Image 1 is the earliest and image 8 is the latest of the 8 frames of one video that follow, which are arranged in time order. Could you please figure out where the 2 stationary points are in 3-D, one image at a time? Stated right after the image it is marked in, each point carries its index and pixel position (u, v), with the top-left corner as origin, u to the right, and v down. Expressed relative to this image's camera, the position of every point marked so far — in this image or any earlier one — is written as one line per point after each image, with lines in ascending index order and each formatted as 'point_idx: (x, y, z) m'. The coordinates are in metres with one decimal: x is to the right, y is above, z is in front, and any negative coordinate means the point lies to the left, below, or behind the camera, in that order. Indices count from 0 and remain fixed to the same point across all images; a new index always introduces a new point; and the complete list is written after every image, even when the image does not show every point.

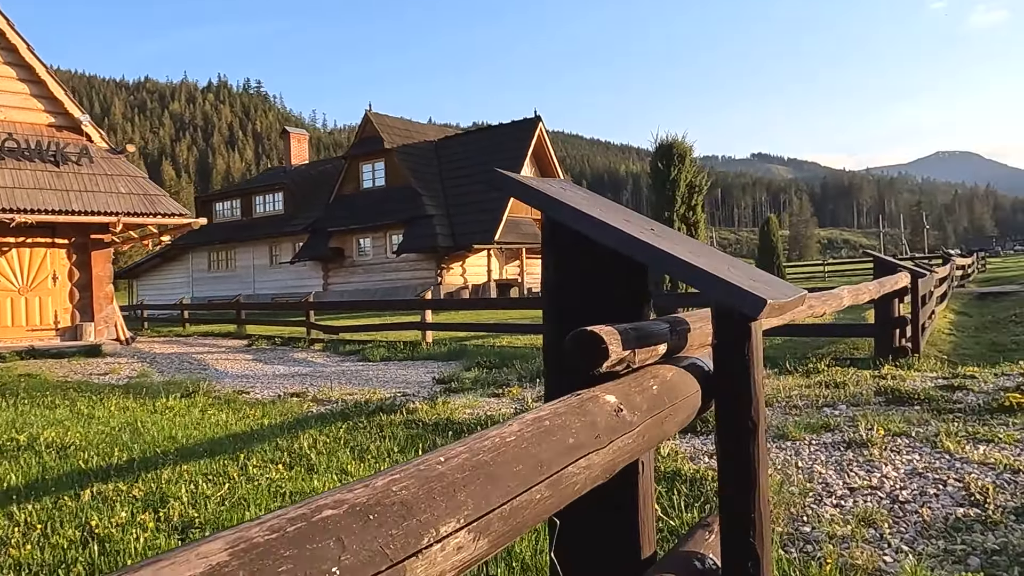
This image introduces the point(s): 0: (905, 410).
0: (+2.7, -0.8, +5.2) m
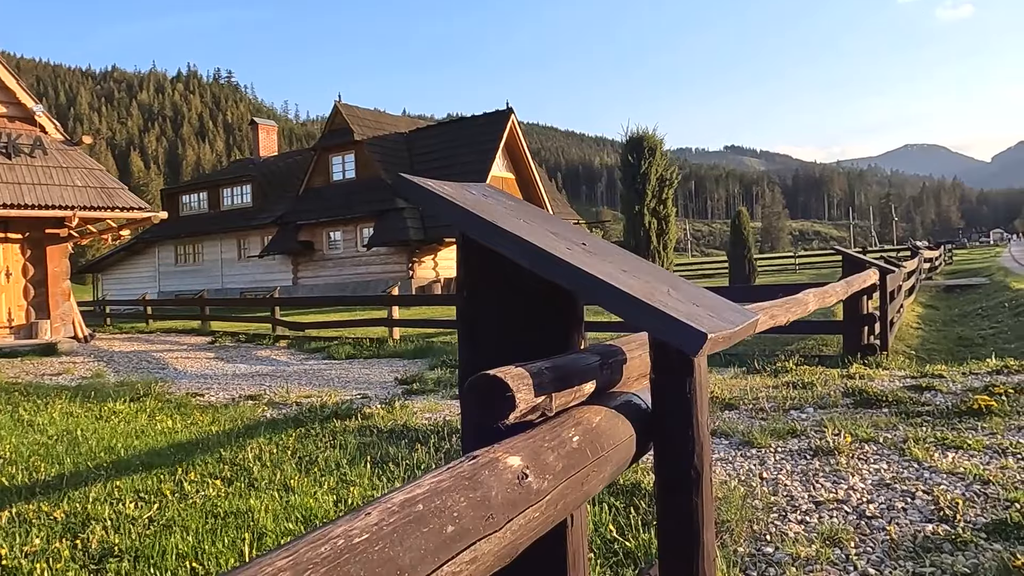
0: (+2.4, -0.8, +5.0) m
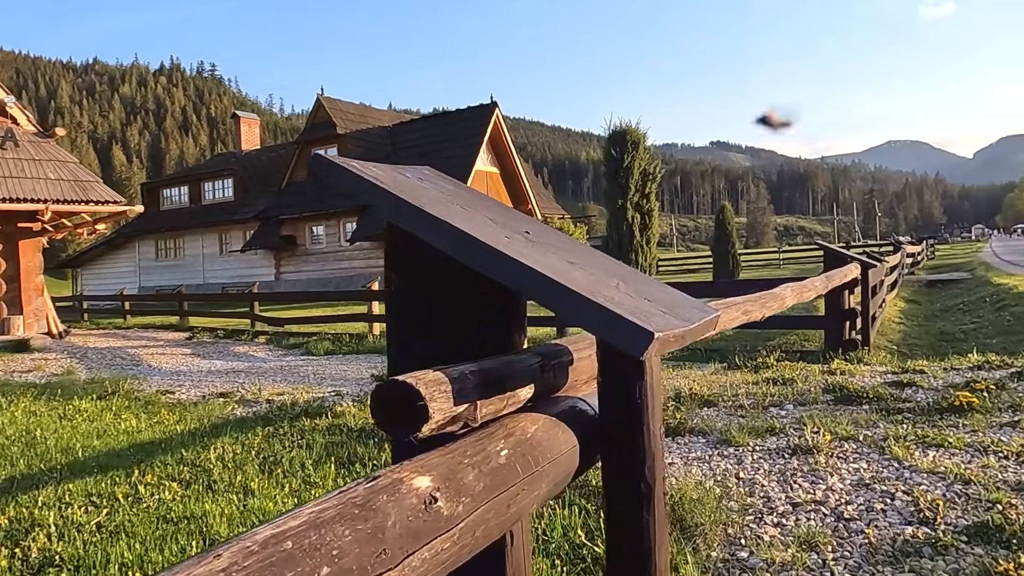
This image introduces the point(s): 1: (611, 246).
0: (+2.2, -0.8, +4.9) m
1: (+2.0, +0.8, +15.3) m
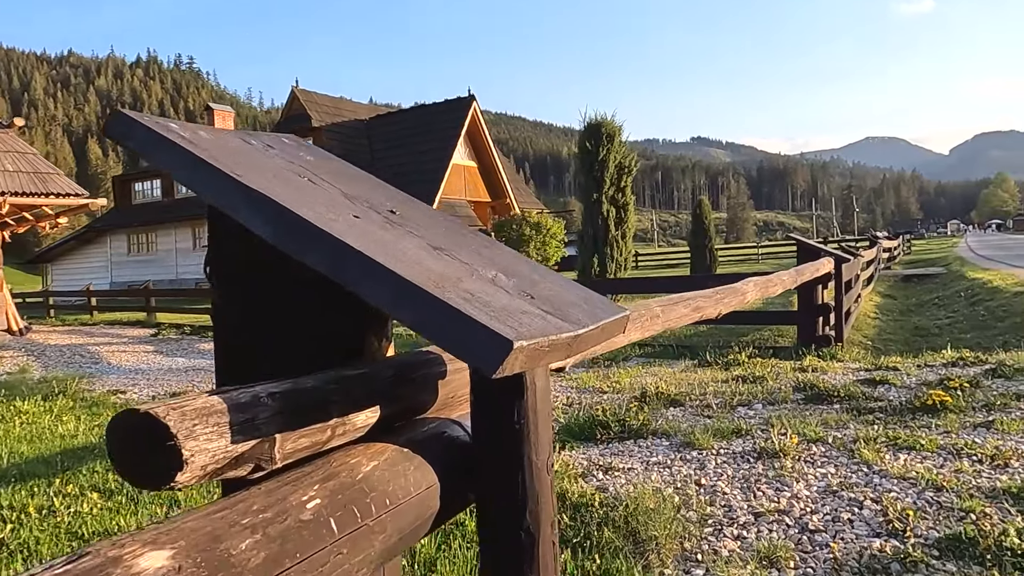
0: (+1.9, -0.8, +4.7) m
1: (+1.4, +0.9, +15.1) m
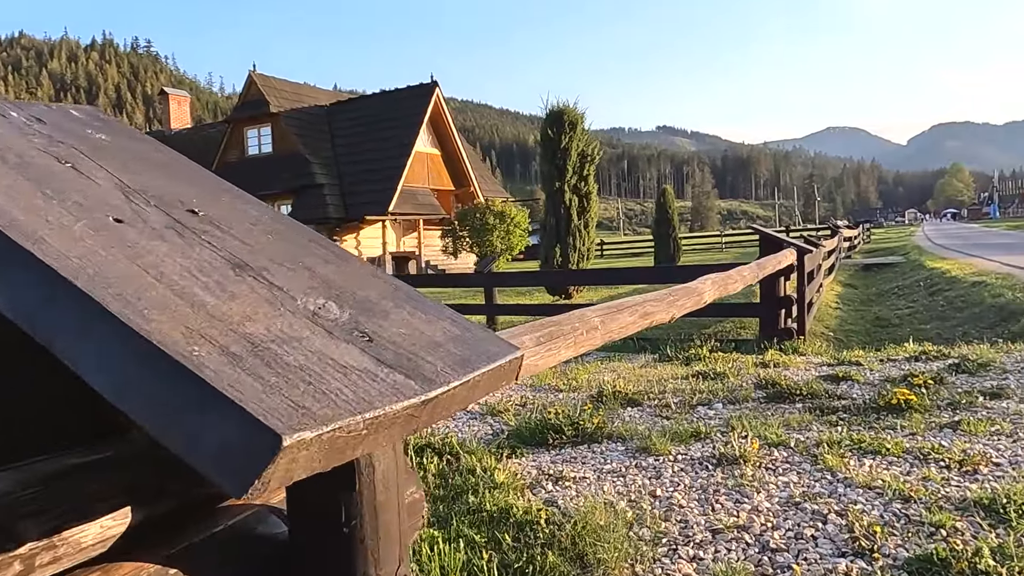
0: (+1.6, -0.7, +4.5) m
1: (+0.7, +1.1, +14.8) m
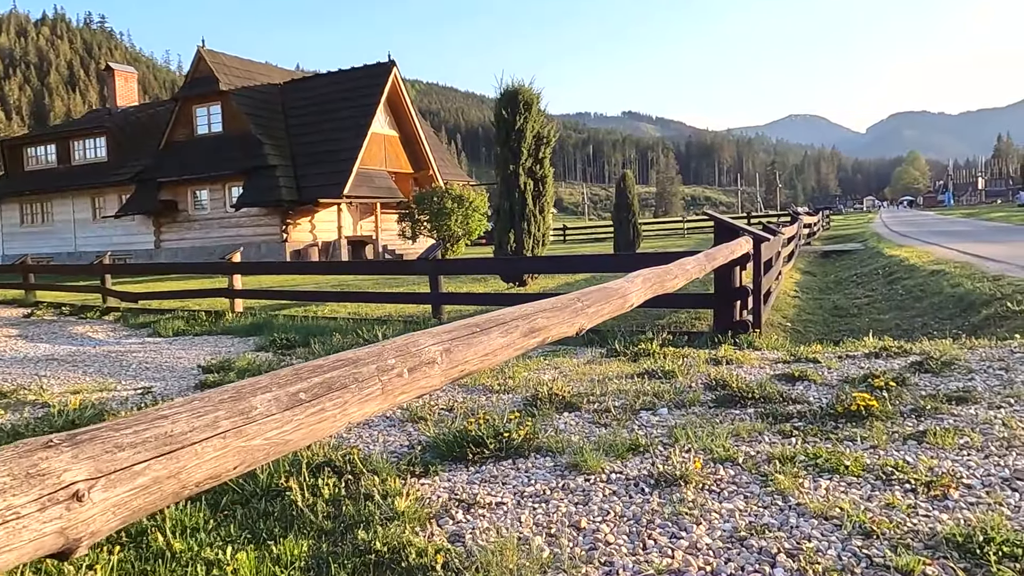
0: (+1.2, -0.7, +4.1) m
1: (-0.2, +1.4, +14.3) m
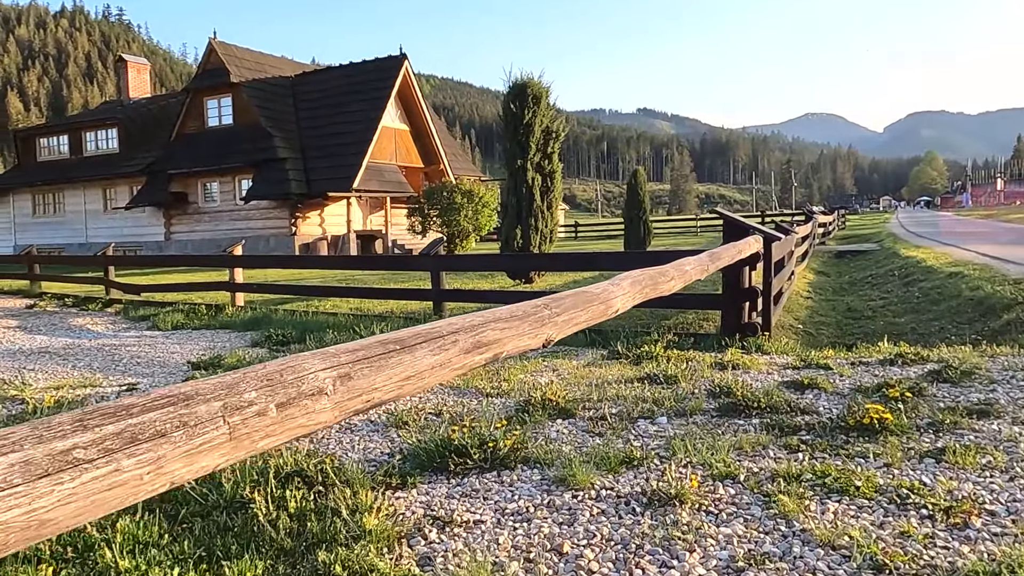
0: (+1.2, -0.7, +3.8) m
1: (-0.1, +1.4, +14.0) m
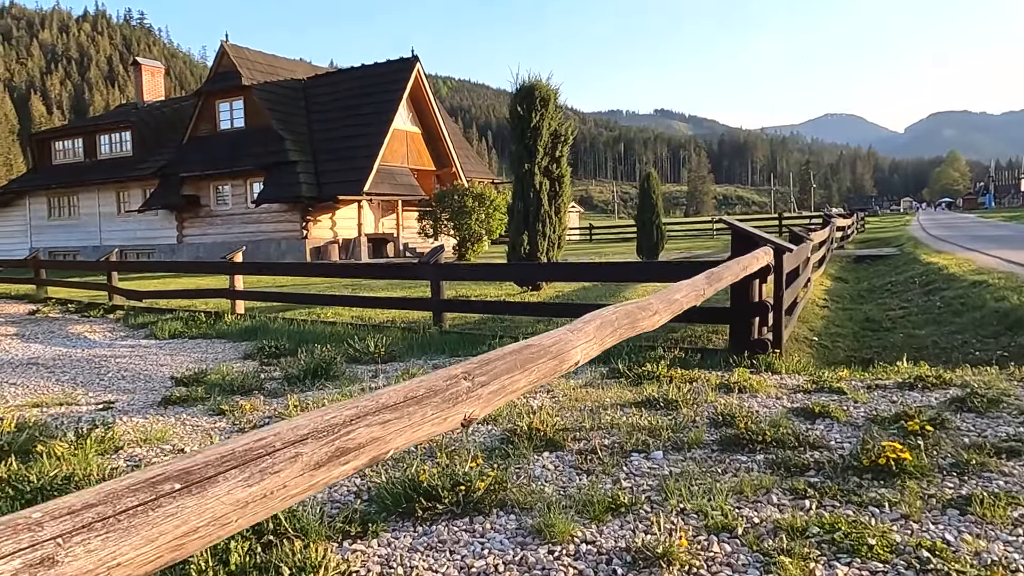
0: (+1.1, -0.8, +3.5) m
1: (+0.1, +1.3, +13.7) m
